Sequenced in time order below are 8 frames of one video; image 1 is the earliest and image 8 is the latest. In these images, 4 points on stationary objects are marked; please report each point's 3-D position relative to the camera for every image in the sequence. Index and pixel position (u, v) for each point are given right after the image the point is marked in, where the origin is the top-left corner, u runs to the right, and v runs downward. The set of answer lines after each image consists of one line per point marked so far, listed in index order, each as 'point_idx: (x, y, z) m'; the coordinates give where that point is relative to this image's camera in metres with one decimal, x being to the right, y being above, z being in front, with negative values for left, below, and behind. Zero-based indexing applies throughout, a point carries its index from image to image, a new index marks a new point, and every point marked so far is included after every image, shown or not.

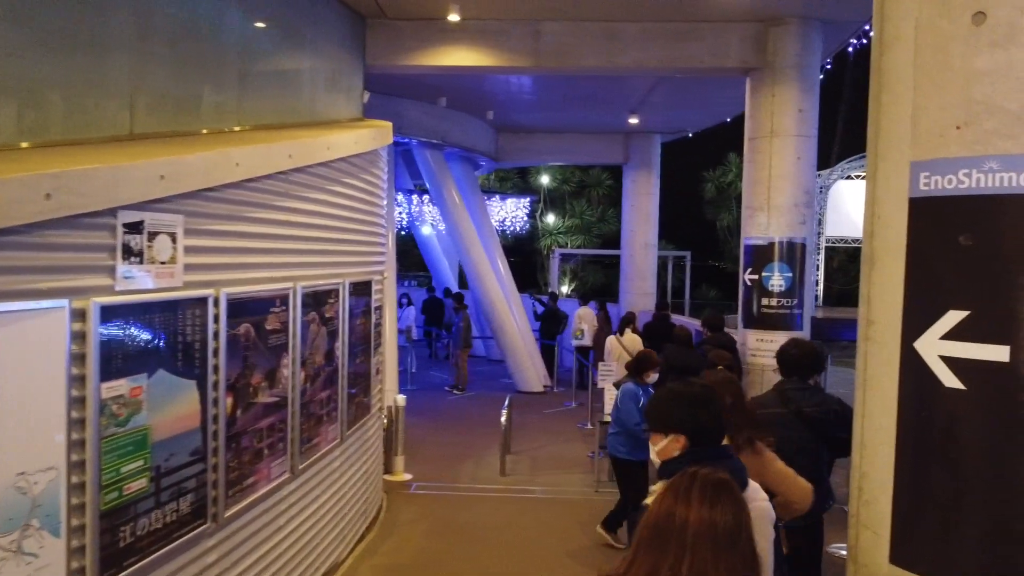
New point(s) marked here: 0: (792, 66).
0: (+3.0, +2.4, +8.8) m
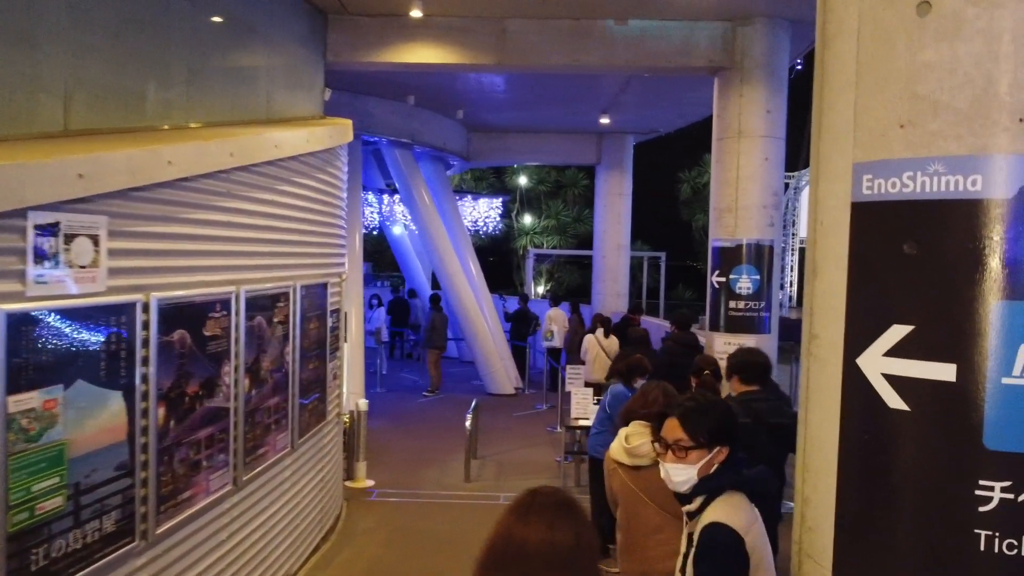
0: (+2.6, +2.4, +8.7) m
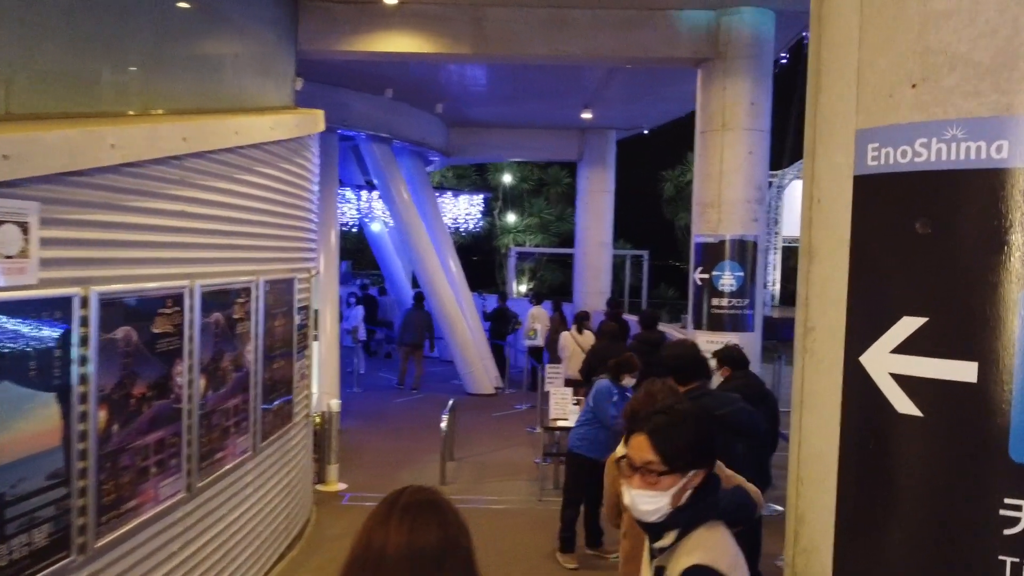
0: (+2.4, +2.4, +8.5) m
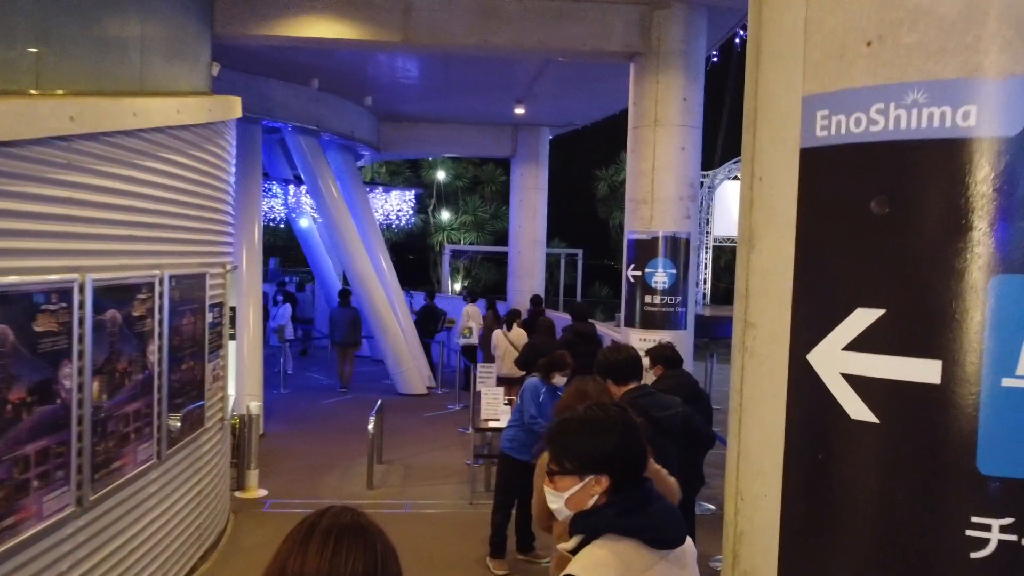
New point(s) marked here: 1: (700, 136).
0: (+1.7, +2.4, +8.4) m
1: (+2.0, +1.6, +8.6) m
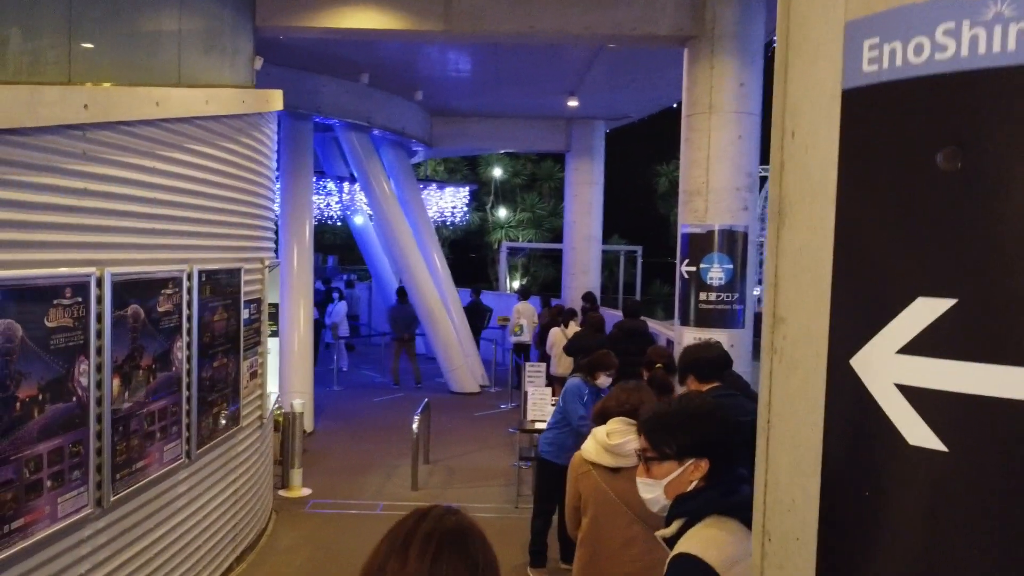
0: (+2.2, +2.5, +8.0) m
1: (+2.5, +1.6, +8.1) m
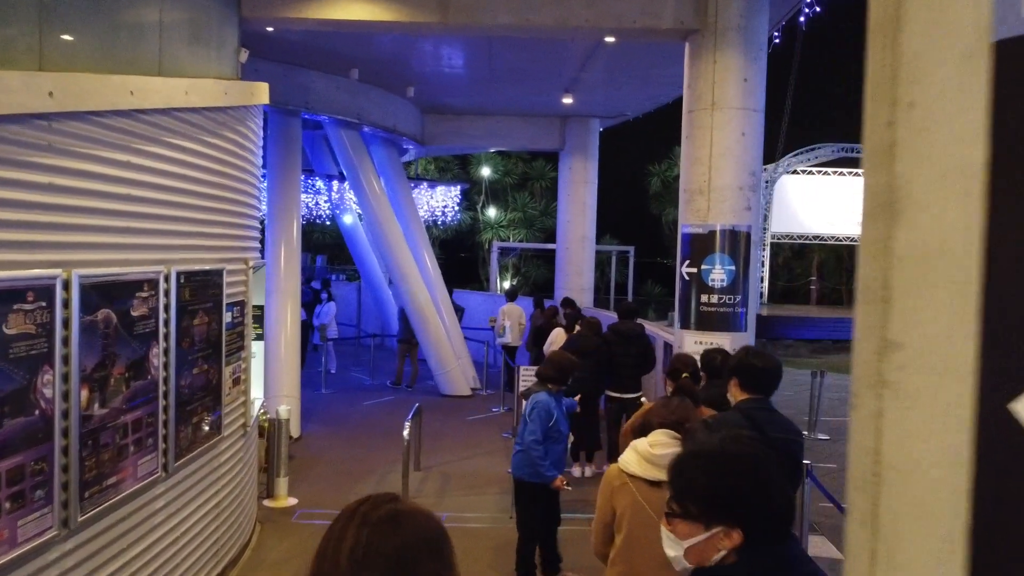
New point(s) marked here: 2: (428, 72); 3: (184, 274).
0: (+2.1, +2.5, +7.7) m
1: (+2.4, +1.6, +7.9) m
2: (-1.3, +3.2, +12.2) m
3: (-2.0, +0.1, +5.0) m
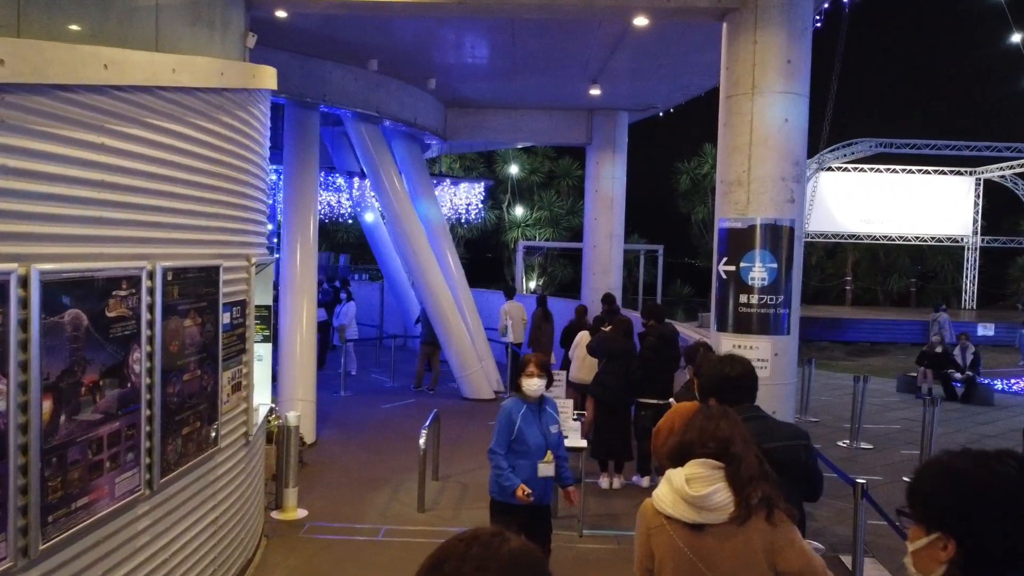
0: (+2.3, +2.5, +7.1) m
1: (+2.6, +1.6, +7.3) m
2: (-0.9, +3.3, +11.8) m
3: (-1.9, +0.1, +4.5) m
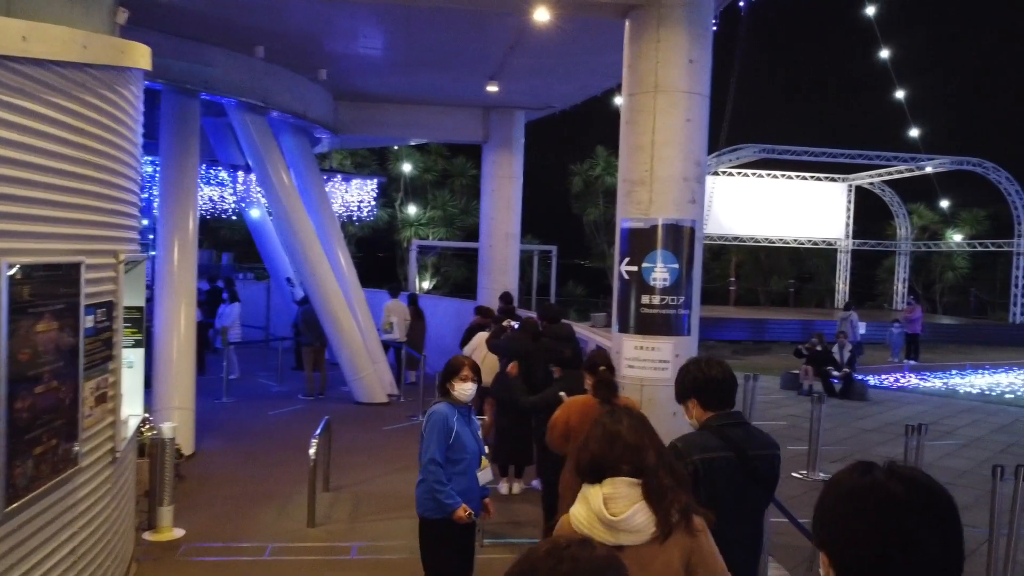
0: (+1.5, +2.5, +7.1) m
1: (+1.7, +1.6, +7.3) m
2: (-2.4, +3.3, +11.2) m
3: (-2.4, +0.1, +4.0) m
